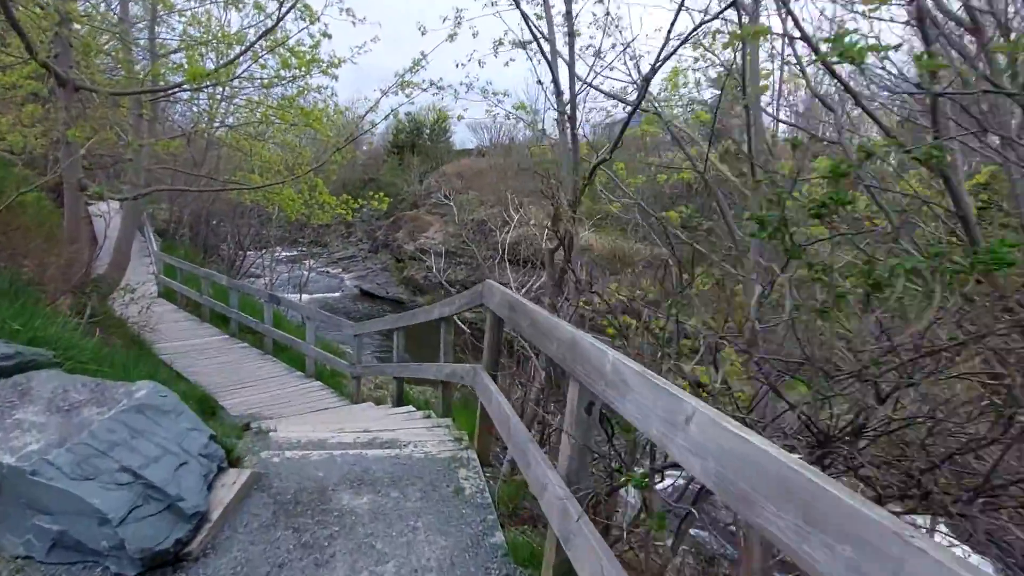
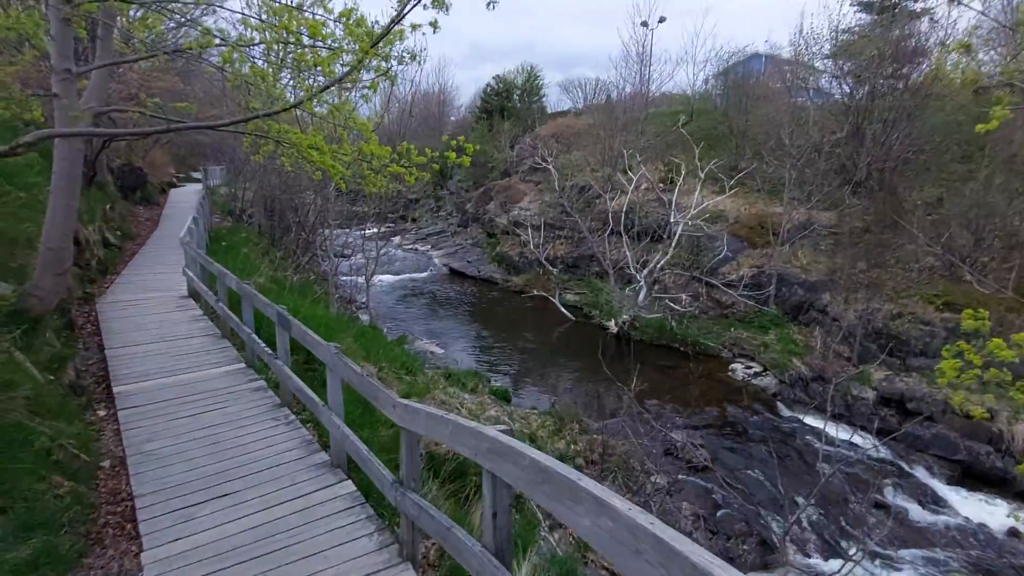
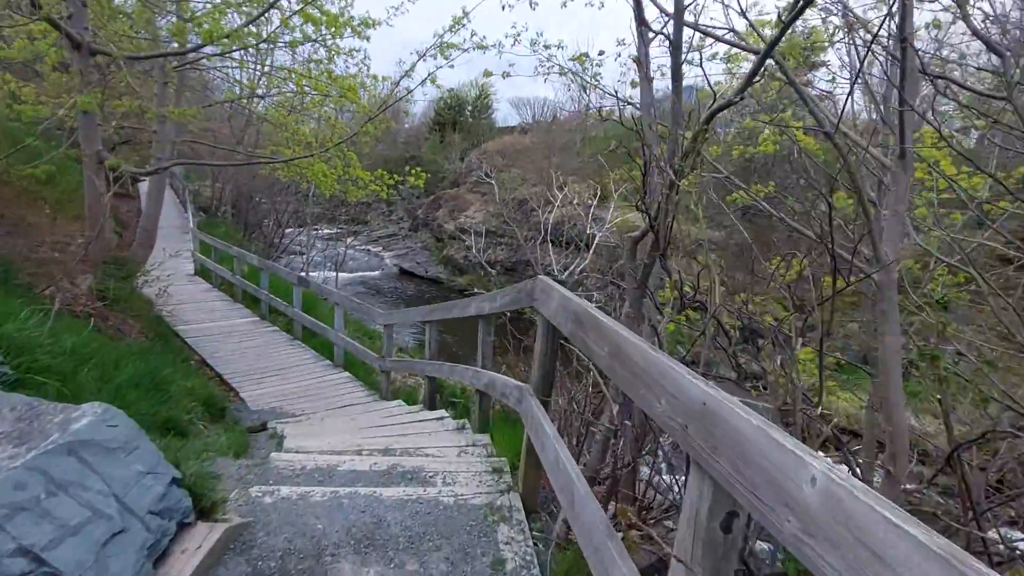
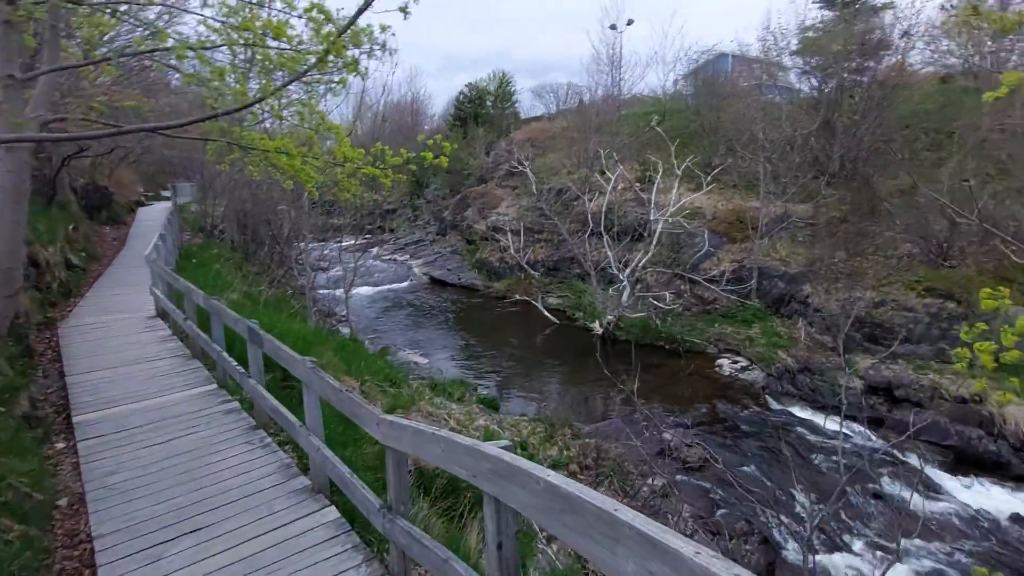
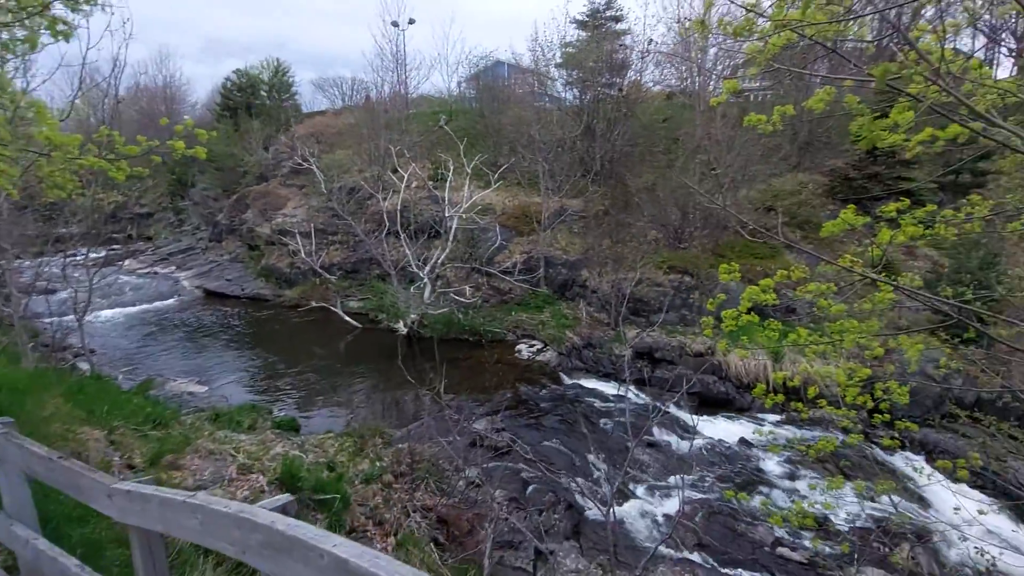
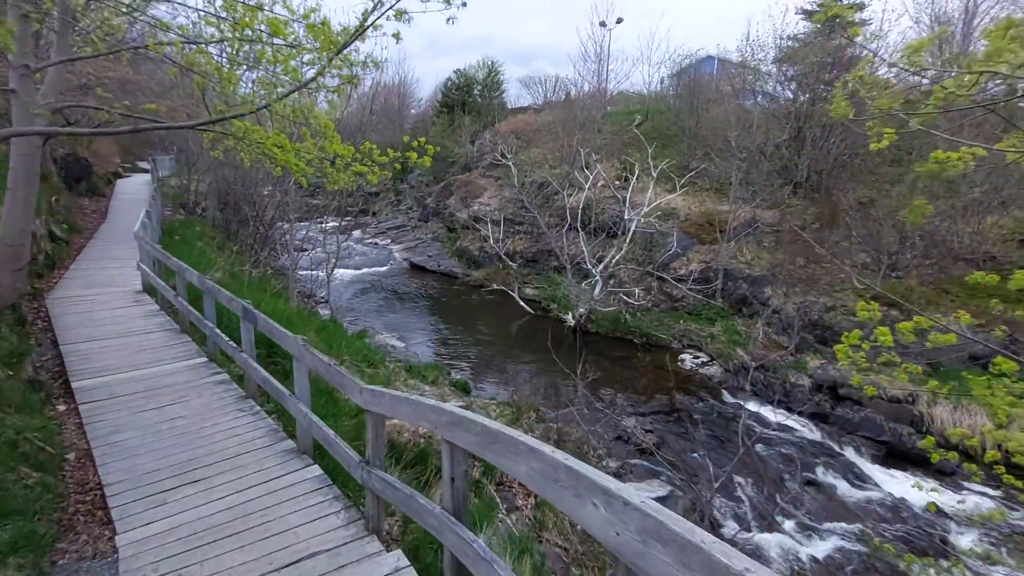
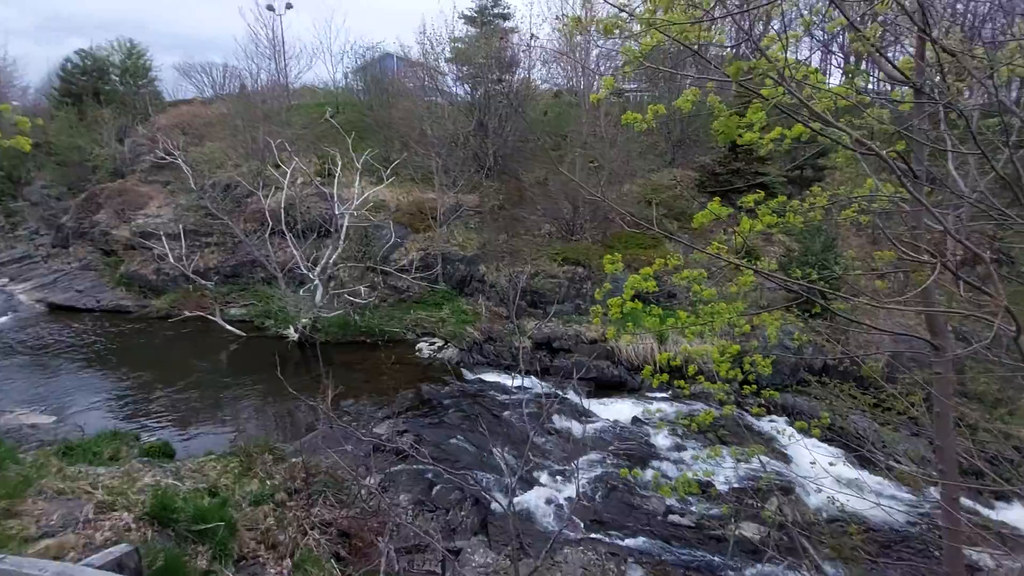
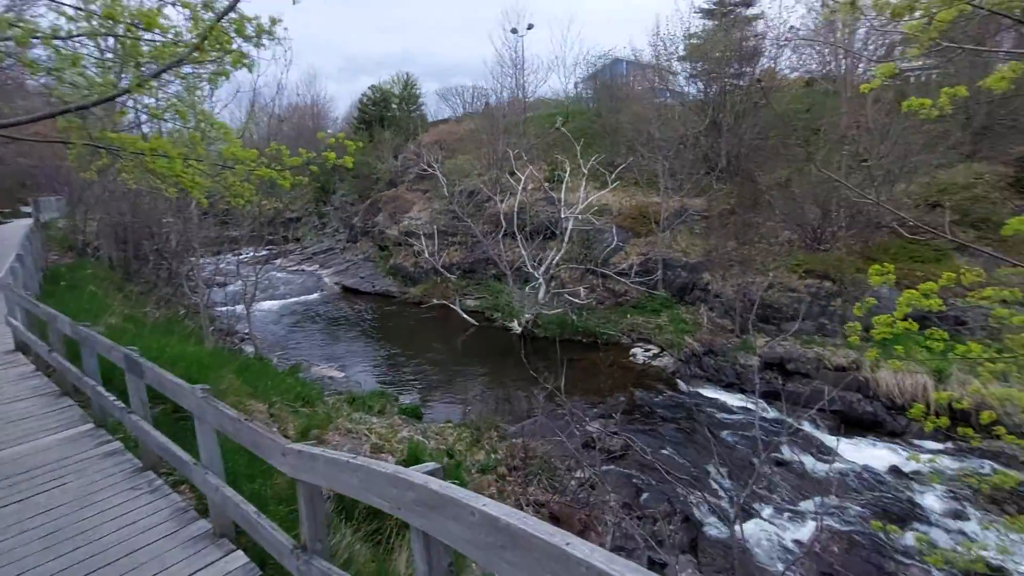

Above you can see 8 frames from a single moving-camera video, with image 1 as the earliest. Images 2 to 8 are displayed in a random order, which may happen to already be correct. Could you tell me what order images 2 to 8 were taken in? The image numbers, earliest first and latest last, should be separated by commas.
3, 6, 2, 4, 8, 5, 7
